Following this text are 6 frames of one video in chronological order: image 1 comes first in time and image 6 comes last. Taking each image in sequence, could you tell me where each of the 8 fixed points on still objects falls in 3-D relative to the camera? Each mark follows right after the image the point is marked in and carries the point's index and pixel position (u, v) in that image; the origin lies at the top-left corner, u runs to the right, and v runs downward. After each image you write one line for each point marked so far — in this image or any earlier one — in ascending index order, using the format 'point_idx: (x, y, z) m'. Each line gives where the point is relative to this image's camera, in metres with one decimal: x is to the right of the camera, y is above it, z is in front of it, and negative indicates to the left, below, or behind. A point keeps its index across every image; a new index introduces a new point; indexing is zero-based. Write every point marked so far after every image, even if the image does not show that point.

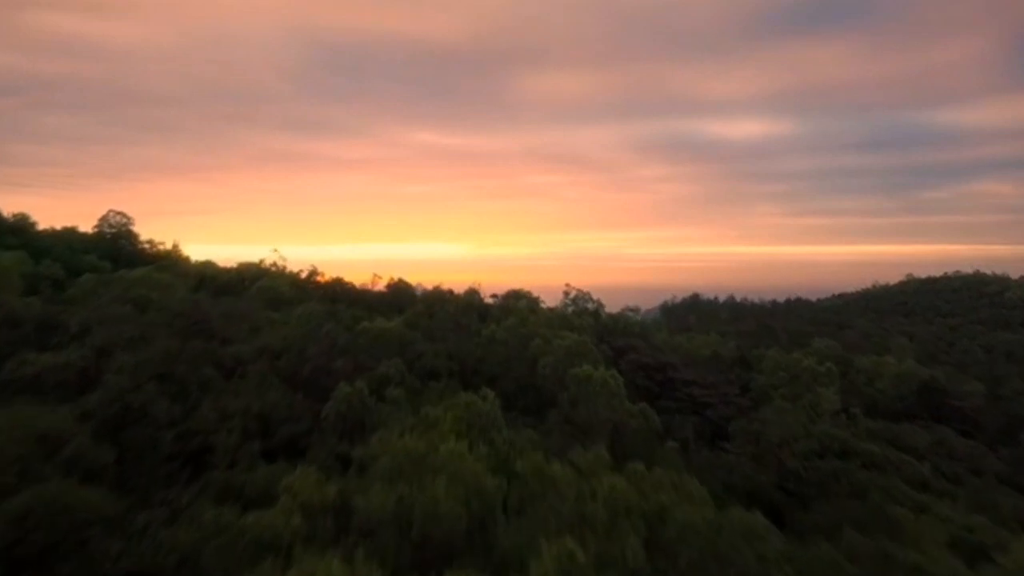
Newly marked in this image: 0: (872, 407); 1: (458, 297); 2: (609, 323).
0: (+3.8, -1.3, +14.0) m
1: (-0.7, -0.1, +16.3) m
2: (+1.3, -0.5, +17.2) m
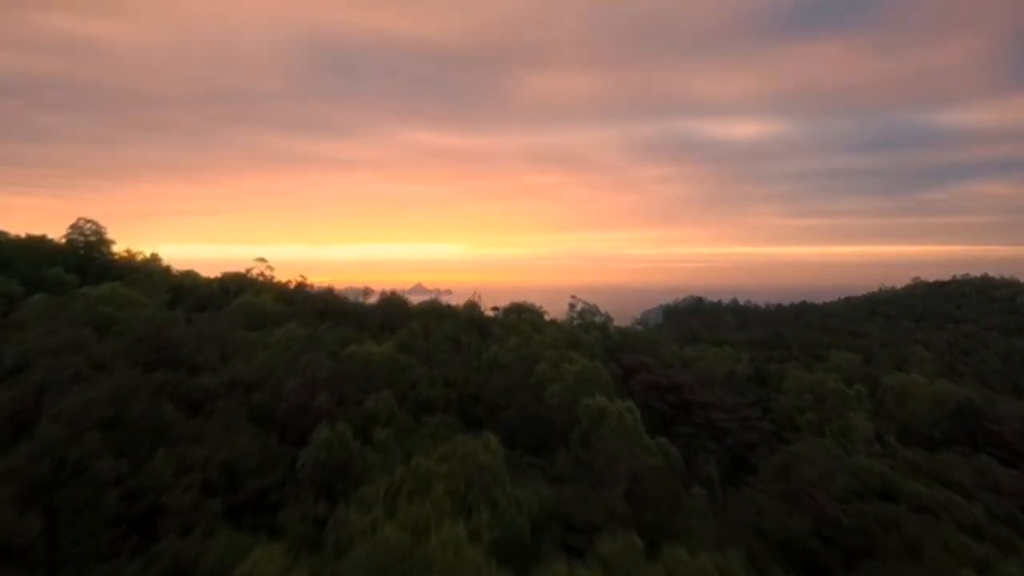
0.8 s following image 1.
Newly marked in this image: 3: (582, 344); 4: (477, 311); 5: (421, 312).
0: (+3.9, -1.4, +12.9) m
1: (-0.7, -0.3, +15.2) m
2: (+1.3, -0.6, +16.1) m
3: (+0.7, -0.6, +13.5) m
4: (-0.4, -0.3, +15.7) m
5: (-1.0, -0.3, +14.2) m
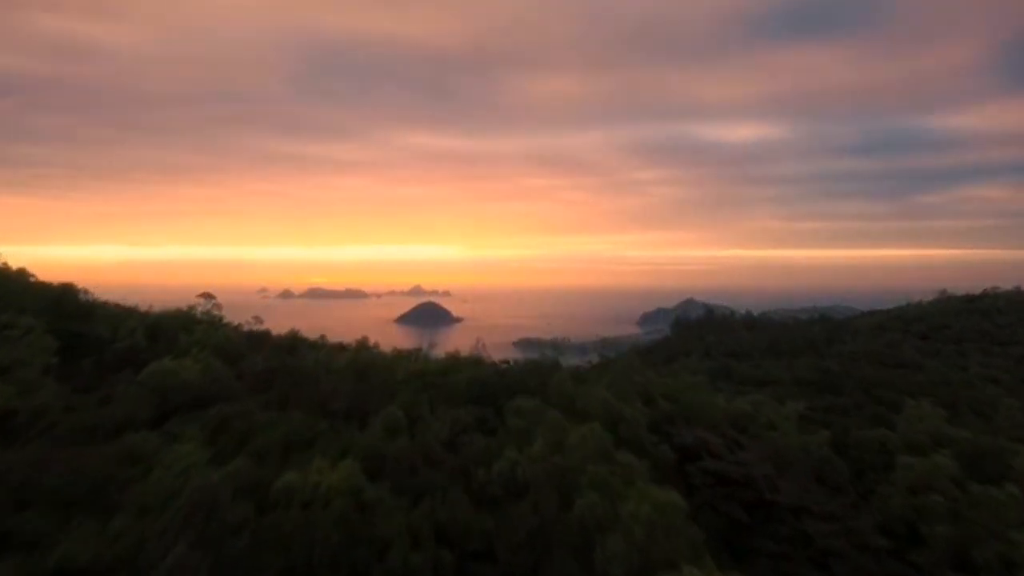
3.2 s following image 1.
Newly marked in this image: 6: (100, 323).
0: (+4.0, -1.9, +9.3) m
1: (-0.6, -0.7, +11.5) m
2: (+1.4, -1.1, +12.5) m
3: (+0.9, -1.0, +9.9) m
4: (-0.3, -0.7, +12.1) m
5: (-0.9, -0.7, +10.5) m
6: (-3.8, -0.3, +12.2) m
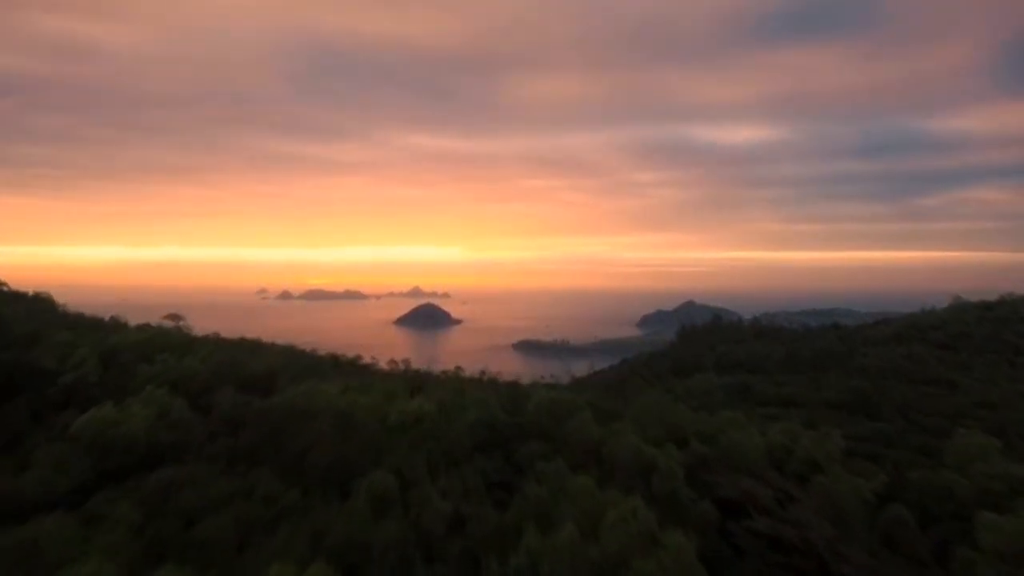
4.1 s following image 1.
0: (+4.1, -2.1, +7.6) m
1: (-0.5, -0.9, +9.9) m
2: (+1.5, -1.3, +10.8) m
3: (+1.0, -1.2, +8.2) m
4: (-0.2, -0.9, +10.4) m
5: (-0.8, -0.9, +8.9) m
6: (-3.7, -0.5, +10.5) m
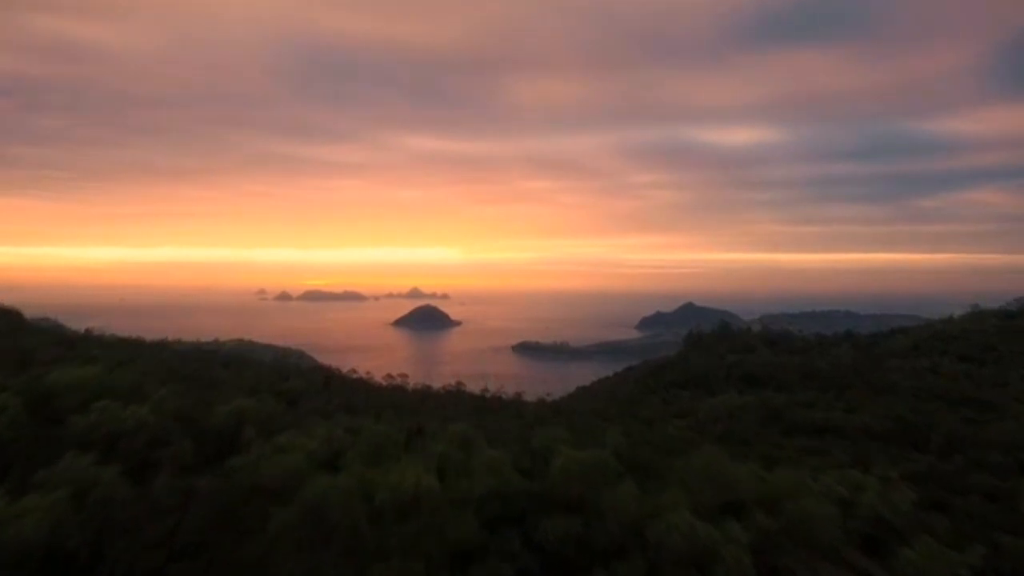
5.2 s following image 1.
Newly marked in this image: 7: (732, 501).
0: (+4.2, -2.3, +5.7) m
1: (-0.3, -1.1, +7.9) m
2: (+1.7, -1.5, +8.9) m
3: (+1.1, -1.5, +6.2) m
4: (-0.1, -1.1, +8.5) m
5: (-0.6, -1.1, +6.9) m
6: (-3.6, -0.7, +8.5) m
7: (+1.5, -1.4, +8.9) m
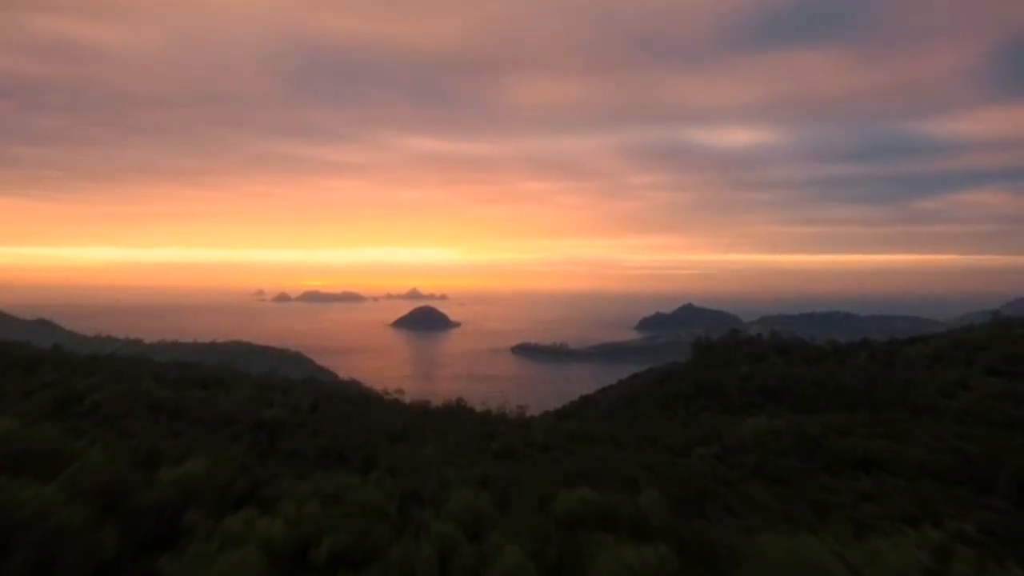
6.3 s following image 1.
0: (+4.3, -2.5, +3.6) m
1: (-0.2, -1.4, +5.8) m
2: (+1.8, -1.7, +6.8) m
3: (+1.2, -1.7, +4.2) m
4: (+0.1, -1.4, +6.4) m
5: (-0.5, -1.3, +4.8) m
6: (-3.5, -0.9, +6.5) m
7: (+1.6, -1.7, +6.9) m
